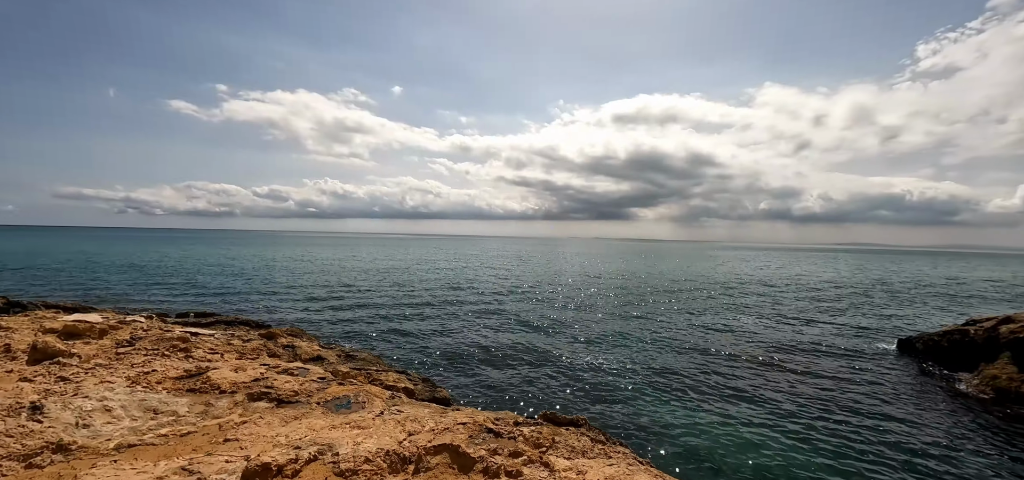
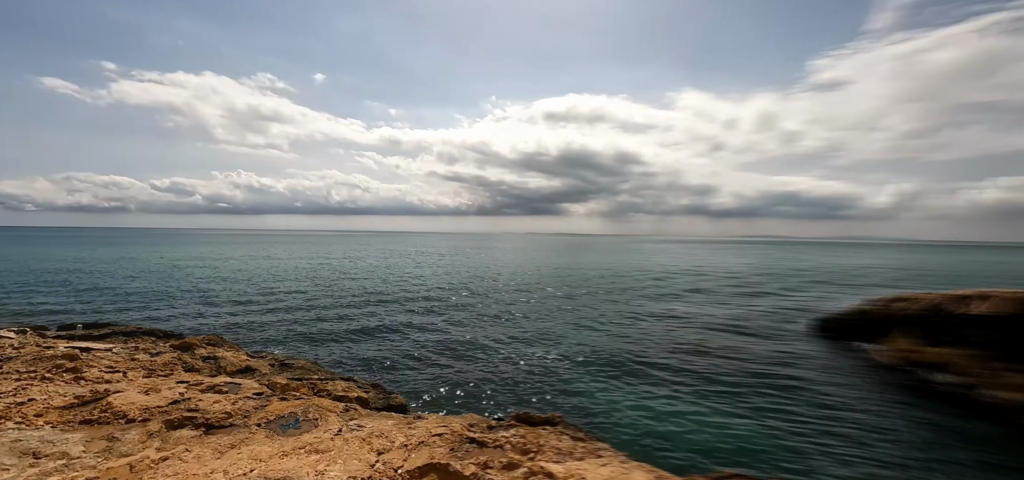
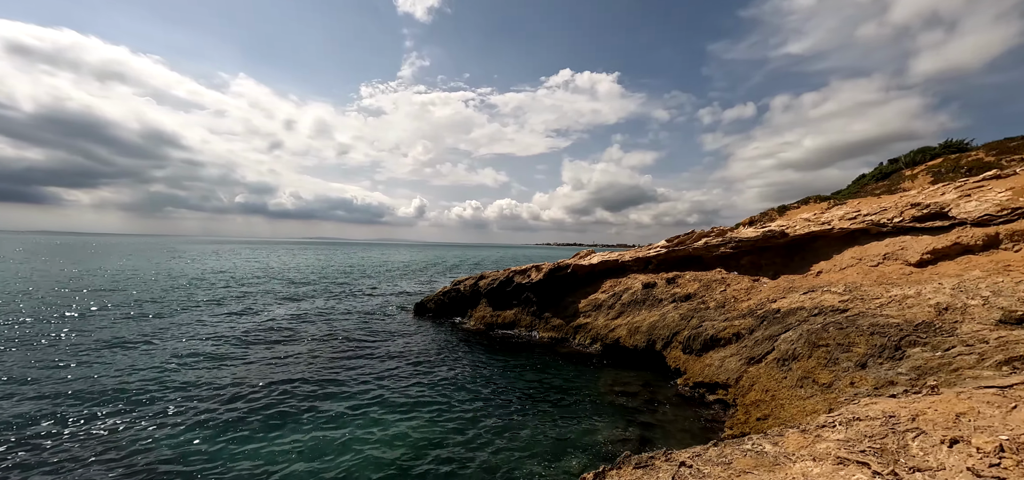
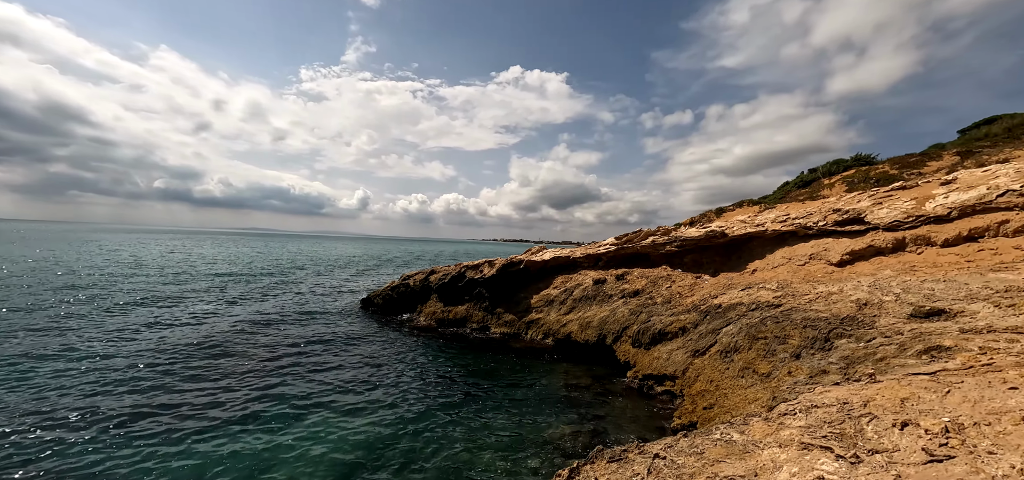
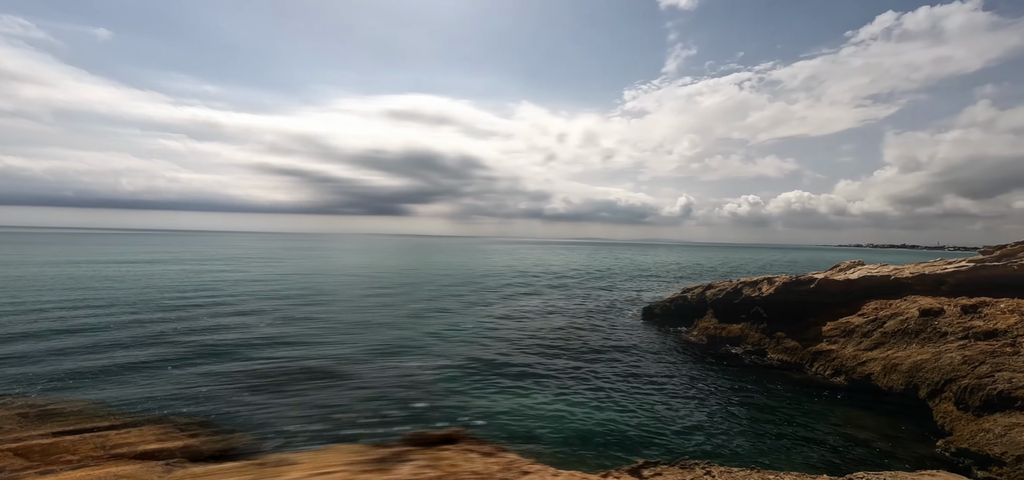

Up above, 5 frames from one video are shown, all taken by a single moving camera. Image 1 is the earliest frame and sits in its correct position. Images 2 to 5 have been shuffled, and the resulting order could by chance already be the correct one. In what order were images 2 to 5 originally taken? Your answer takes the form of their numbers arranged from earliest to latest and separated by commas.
2, 5, 3, 4
